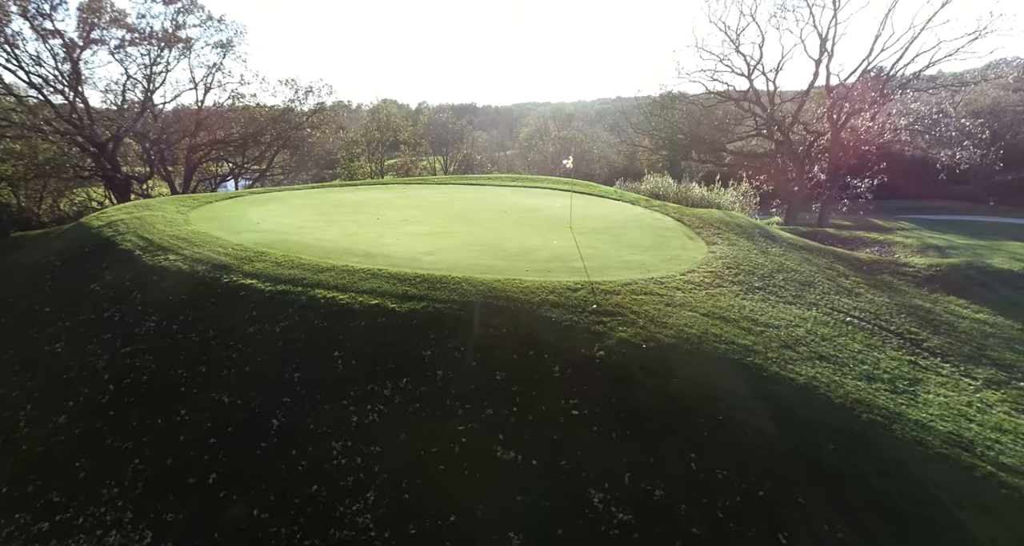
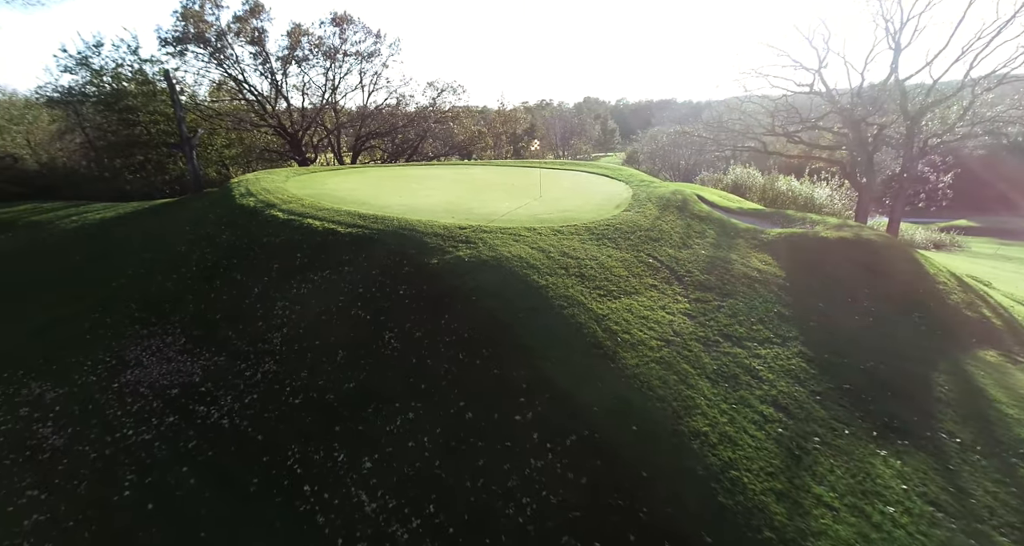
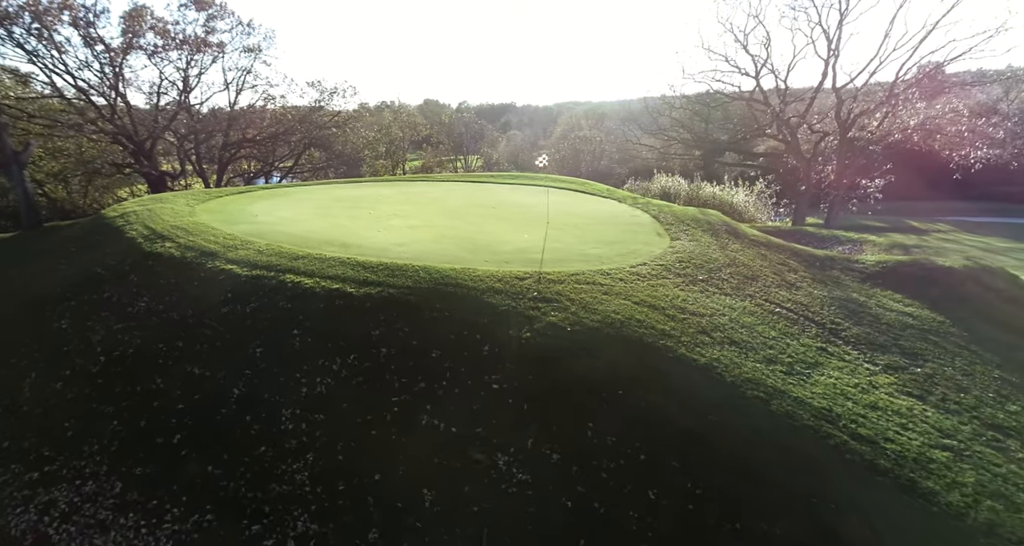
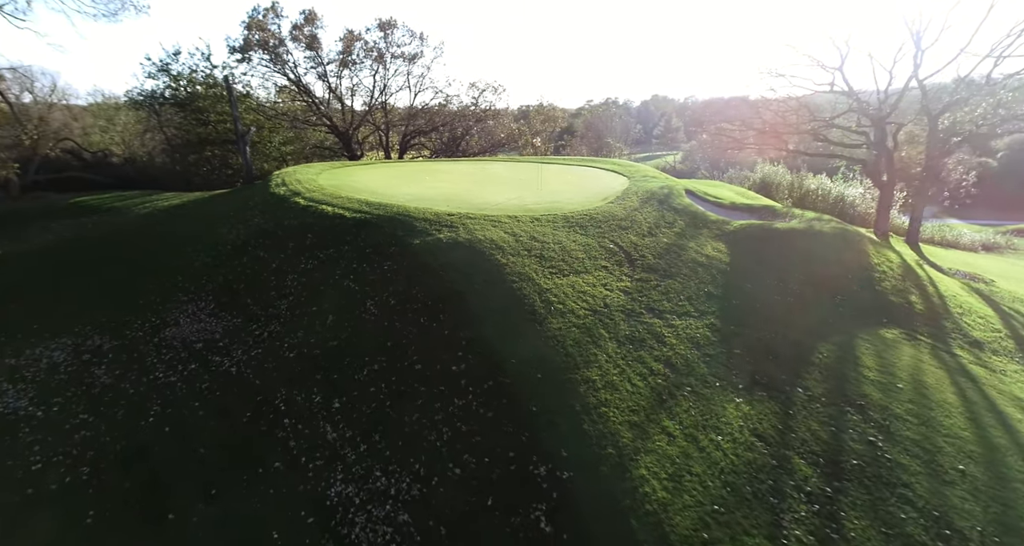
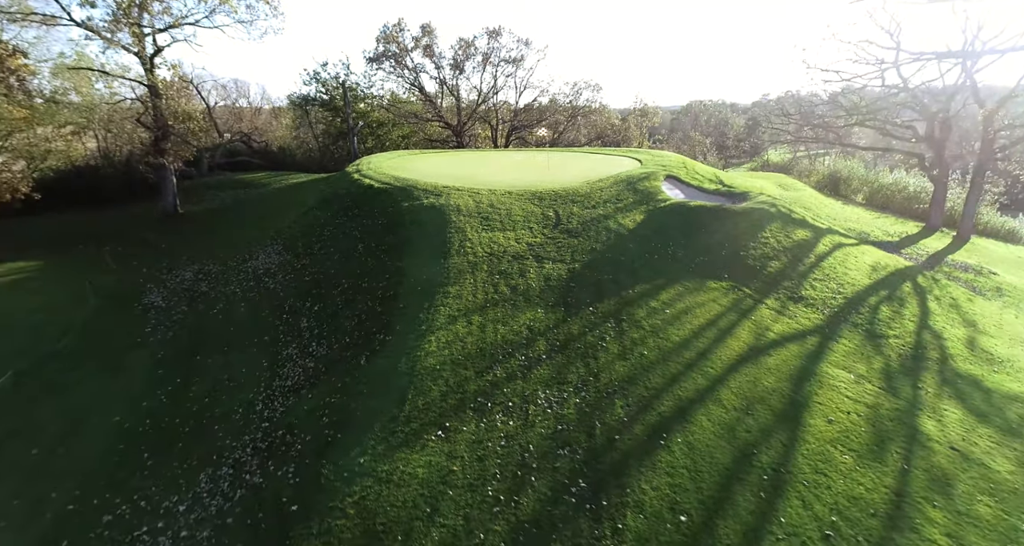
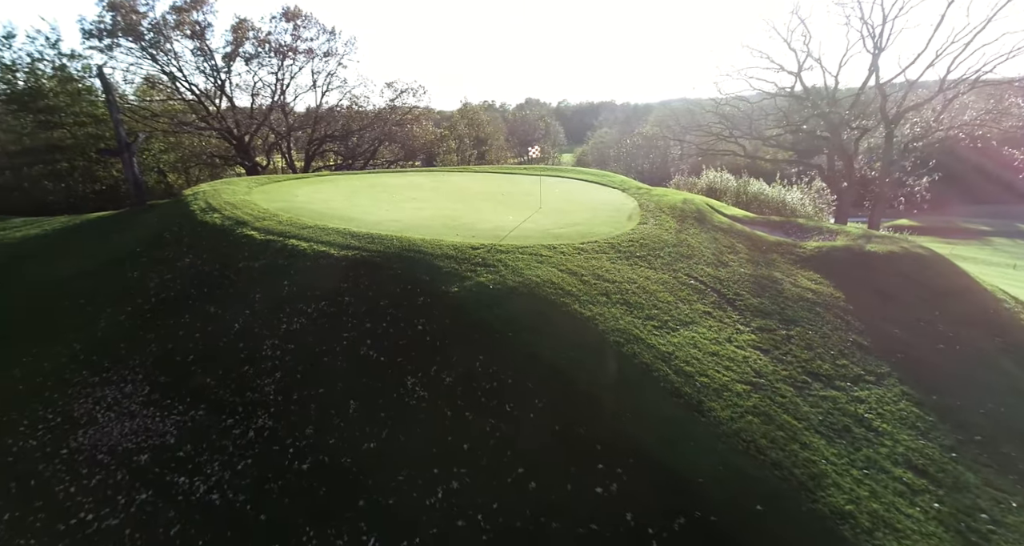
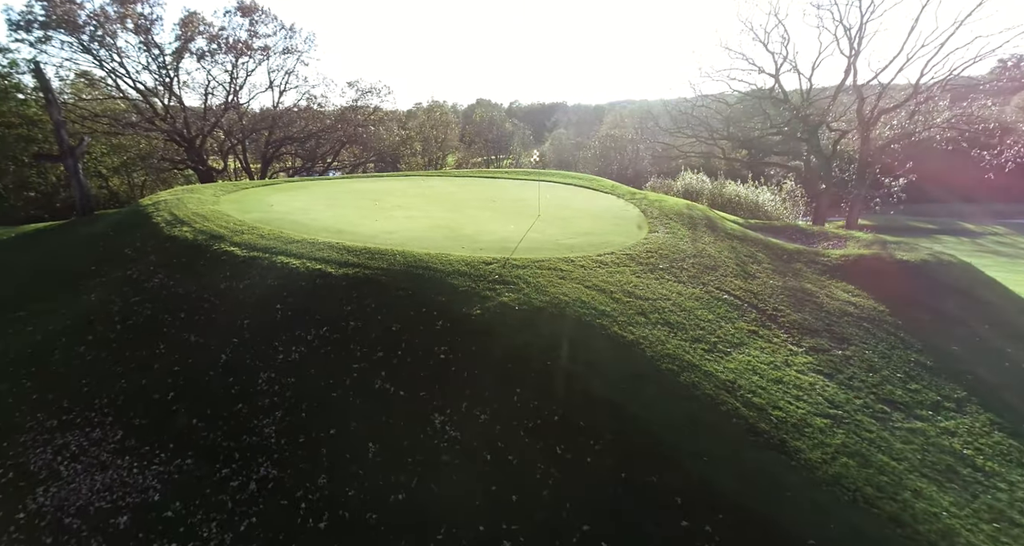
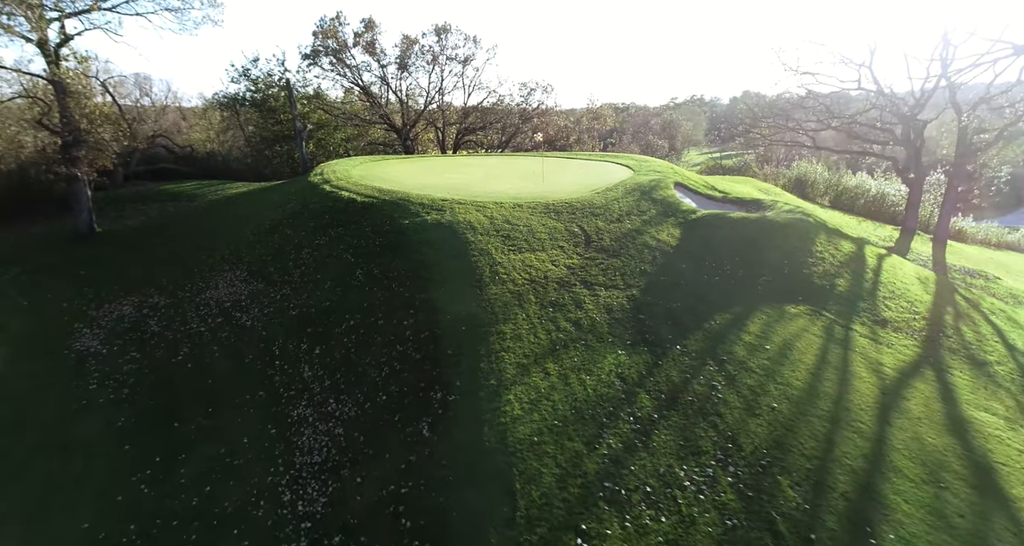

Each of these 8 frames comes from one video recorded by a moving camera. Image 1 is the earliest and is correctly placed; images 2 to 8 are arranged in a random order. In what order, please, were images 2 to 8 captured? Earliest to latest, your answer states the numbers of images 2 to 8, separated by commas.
3, 7, 6, 2, 4, 8, 5
